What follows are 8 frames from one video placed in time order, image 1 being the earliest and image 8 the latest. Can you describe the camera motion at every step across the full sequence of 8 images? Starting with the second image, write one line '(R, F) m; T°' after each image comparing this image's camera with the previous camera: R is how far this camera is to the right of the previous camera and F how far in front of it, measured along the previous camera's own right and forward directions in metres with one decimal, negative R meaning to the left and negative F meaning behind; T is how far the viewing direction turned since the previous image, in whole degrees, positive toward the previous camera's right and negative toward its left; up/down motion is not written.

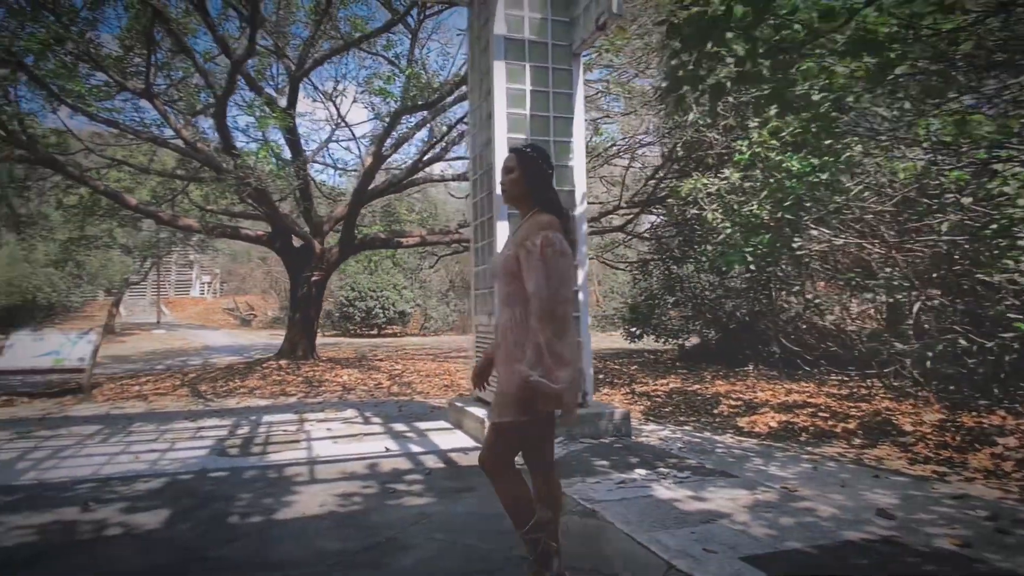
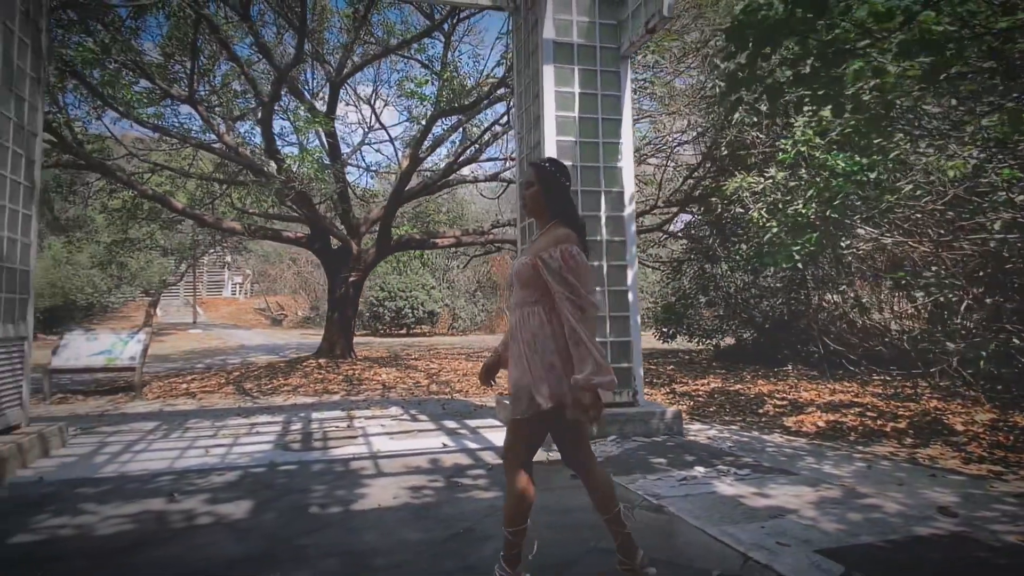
(-0.3, -0.1) m; -2°
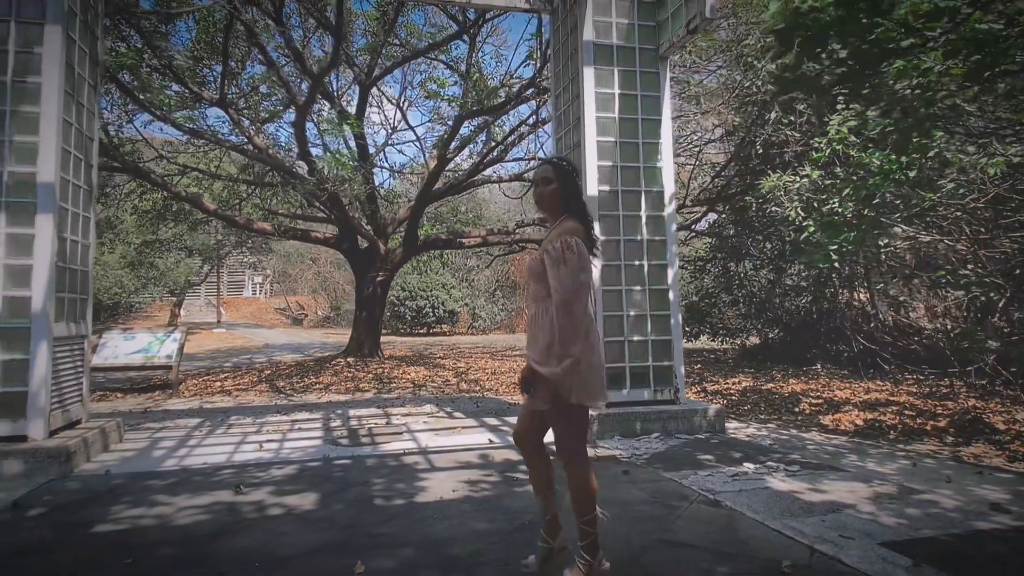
(-0.3, -0.1) m; -1°
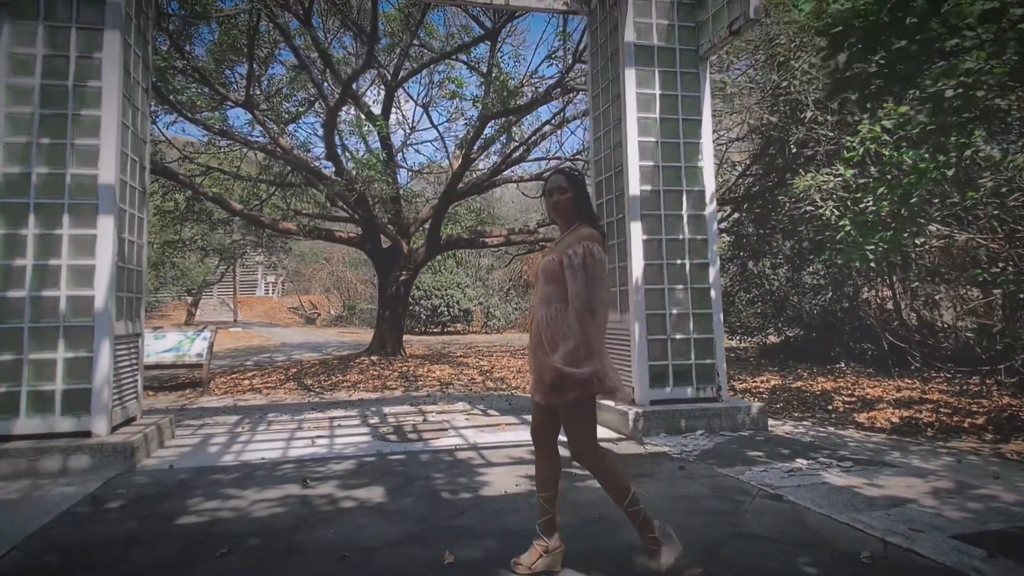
(-0.3, -0.1) m; -1°
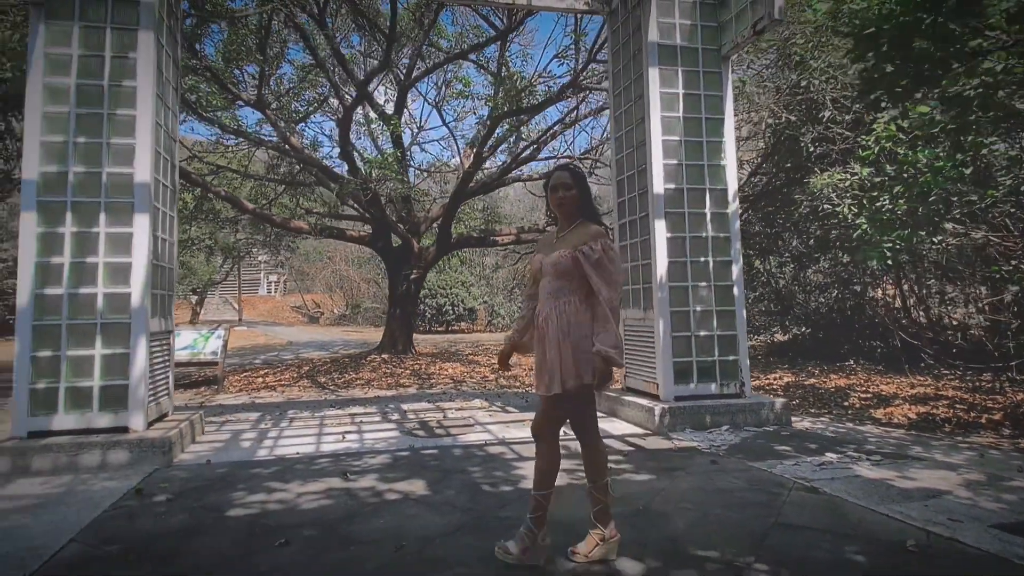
(-0.2, -0.1) m; 0°
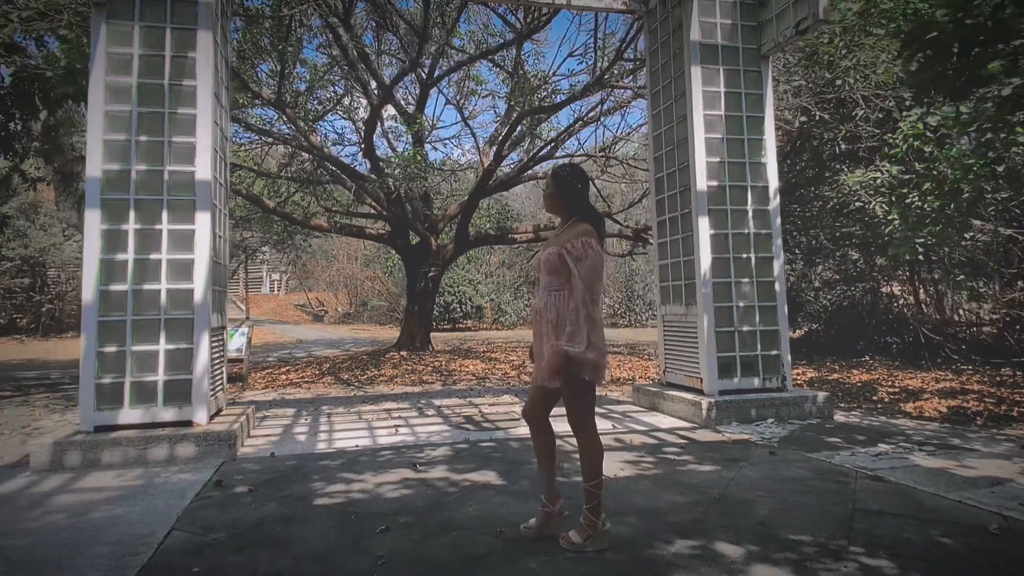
(-0.5, -0.1) m; 0°
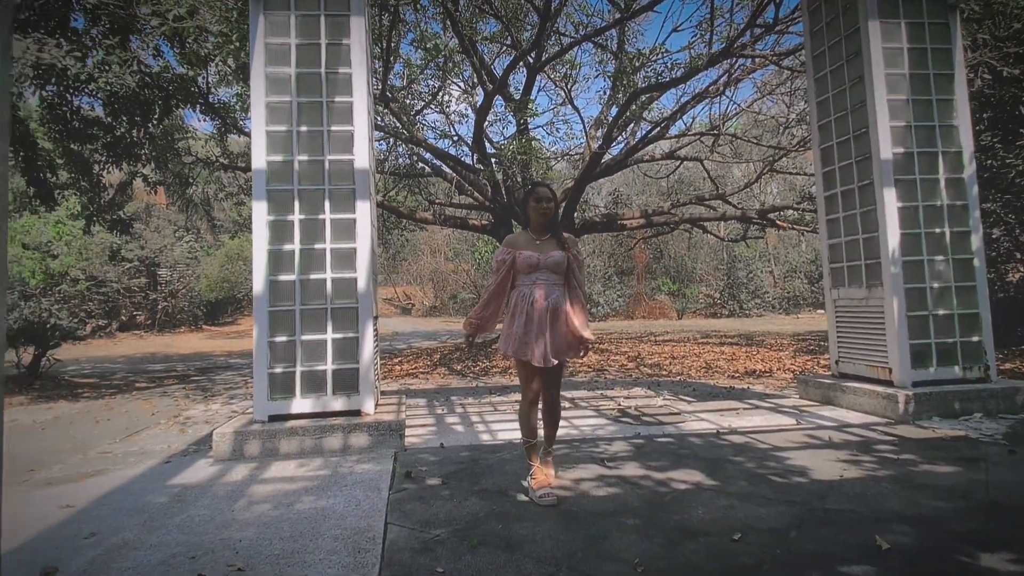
(-0.7, +0.2) m; -7°
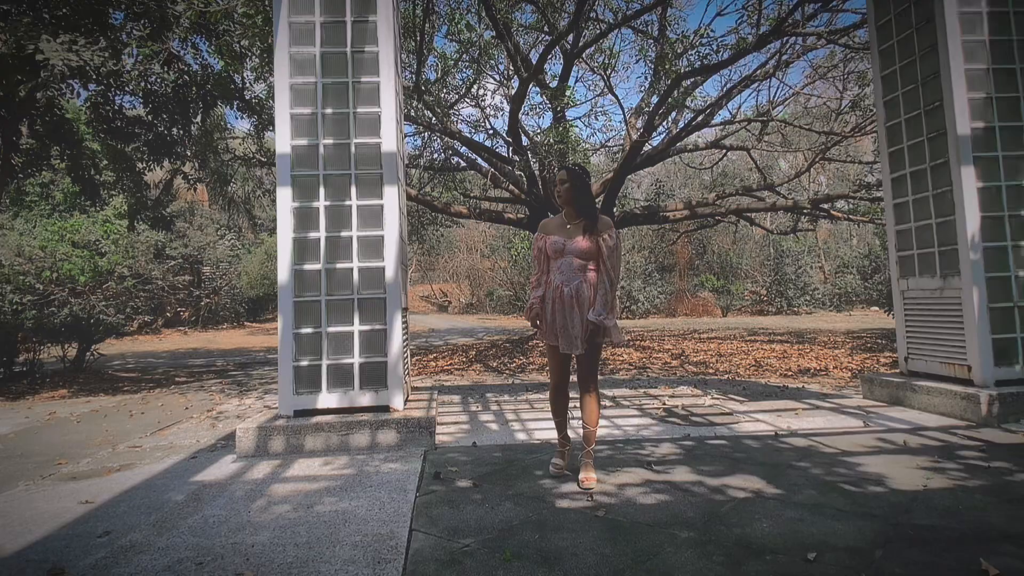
(0.0, +0.3) m; -3°
